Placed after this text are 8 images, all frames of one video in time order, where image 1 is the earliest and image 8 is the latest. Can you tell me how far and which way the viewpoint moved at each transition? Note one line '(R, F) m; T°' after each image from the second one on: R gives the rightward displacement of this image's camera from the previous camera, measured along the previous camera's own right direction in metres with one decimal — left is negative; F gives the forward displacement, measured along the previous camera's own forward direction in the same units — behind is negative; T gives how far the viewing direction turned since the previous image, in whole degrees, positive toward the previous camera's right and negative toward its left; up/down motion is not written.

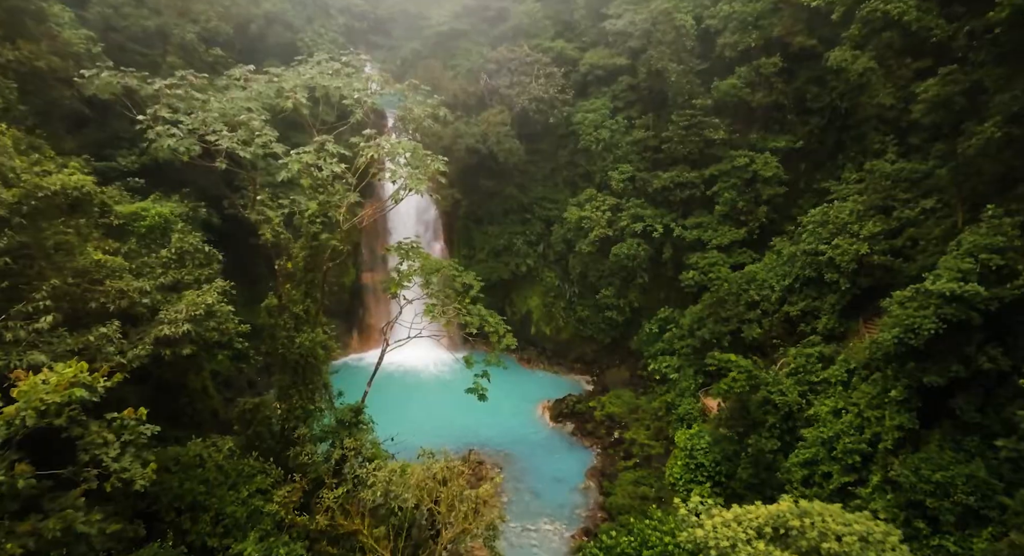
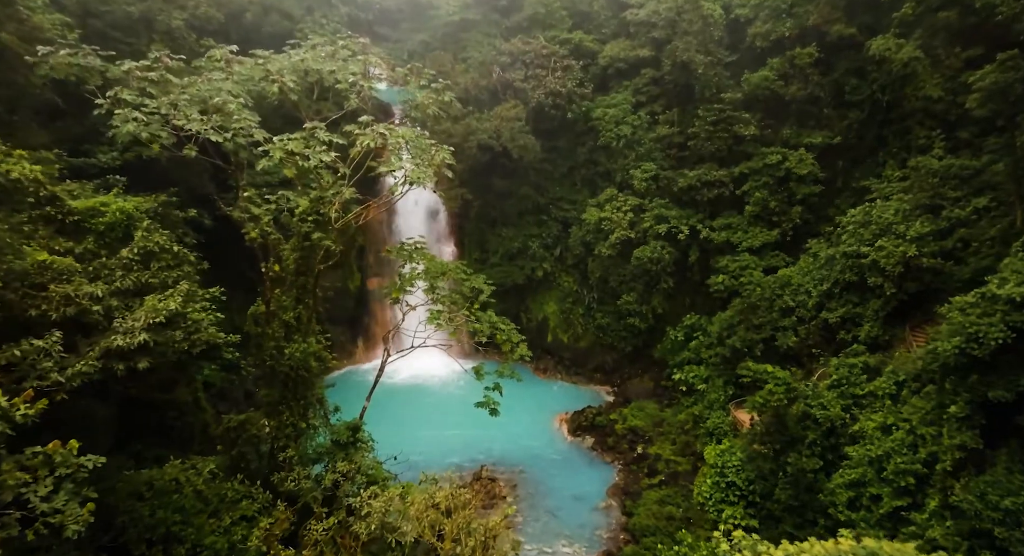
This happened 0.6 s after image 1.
(+0.1, +0.8) m; -2°
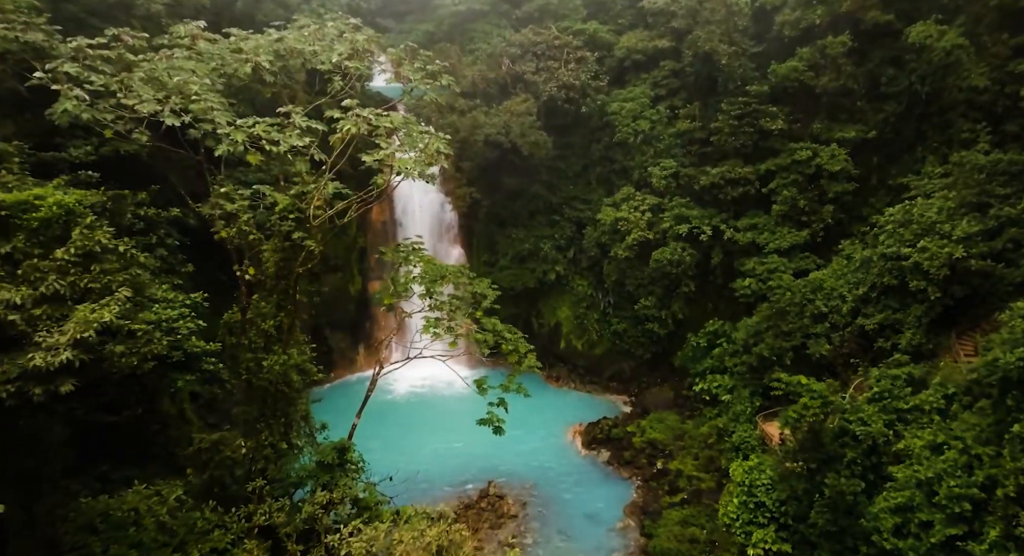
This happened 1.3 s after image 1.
(+0.1, +0.7) m; -1°
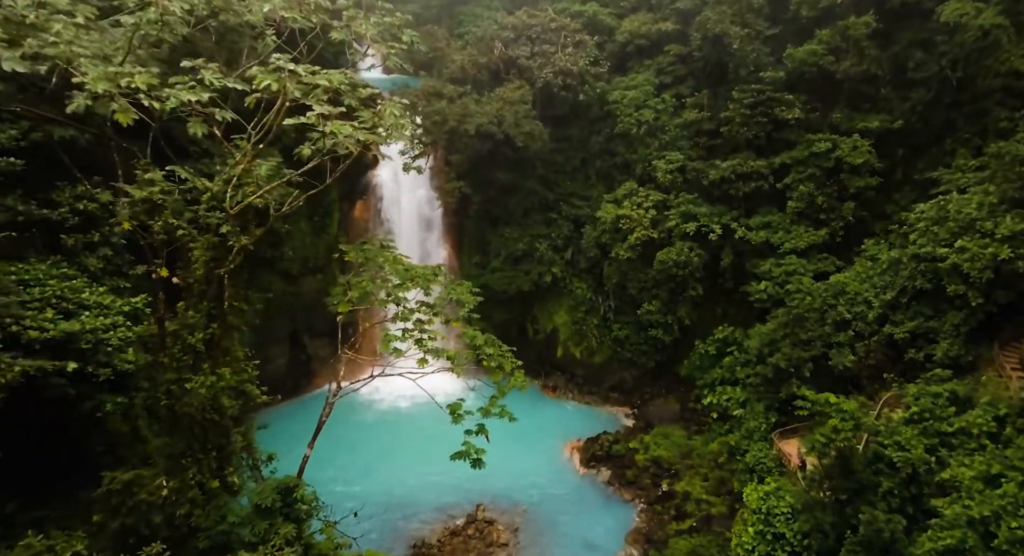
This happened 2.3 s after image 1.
(+0.2, +1.1) m; 0°
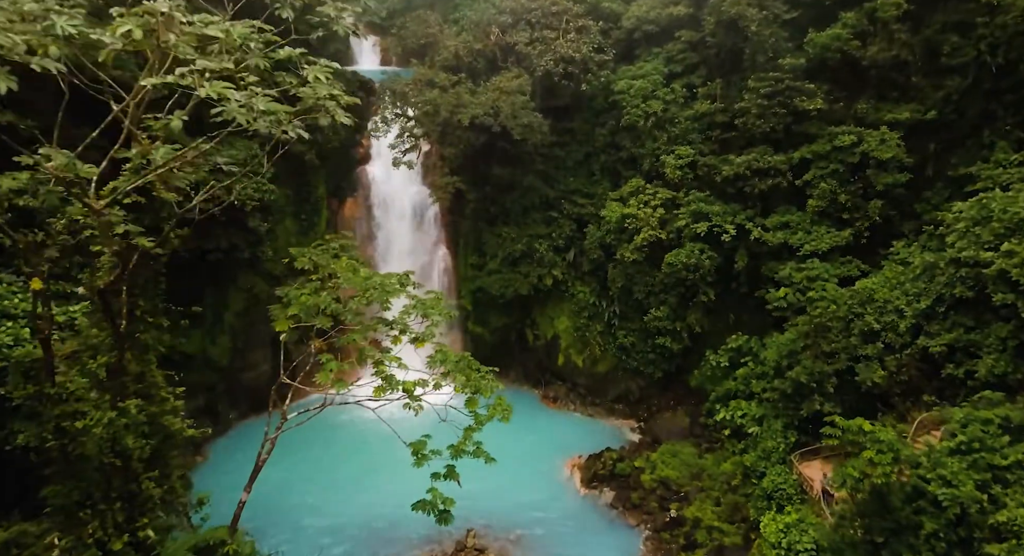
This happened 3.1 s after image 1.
(+0.2, +0.9) m; -1°
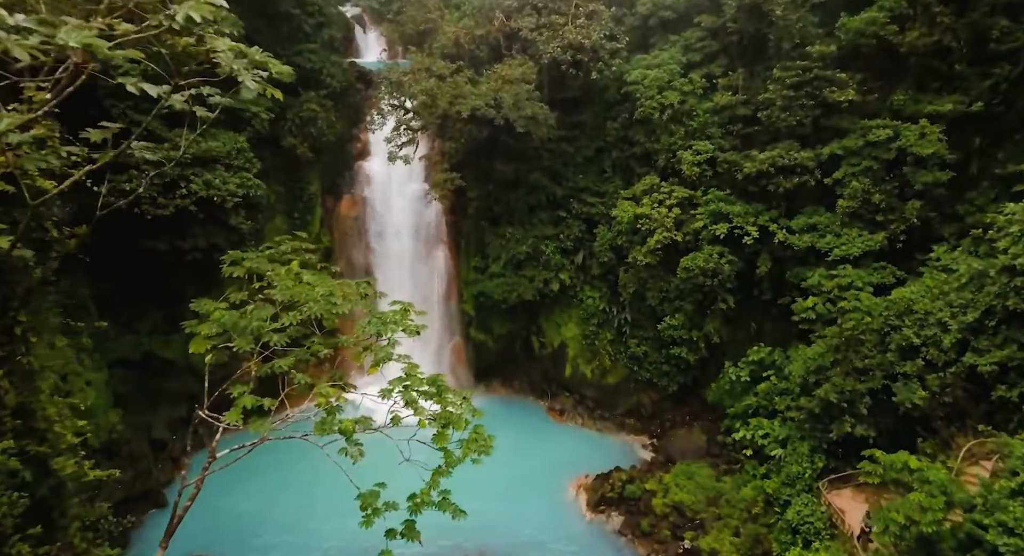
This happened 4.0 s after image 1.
(+0.2, +0.8) m; -1°
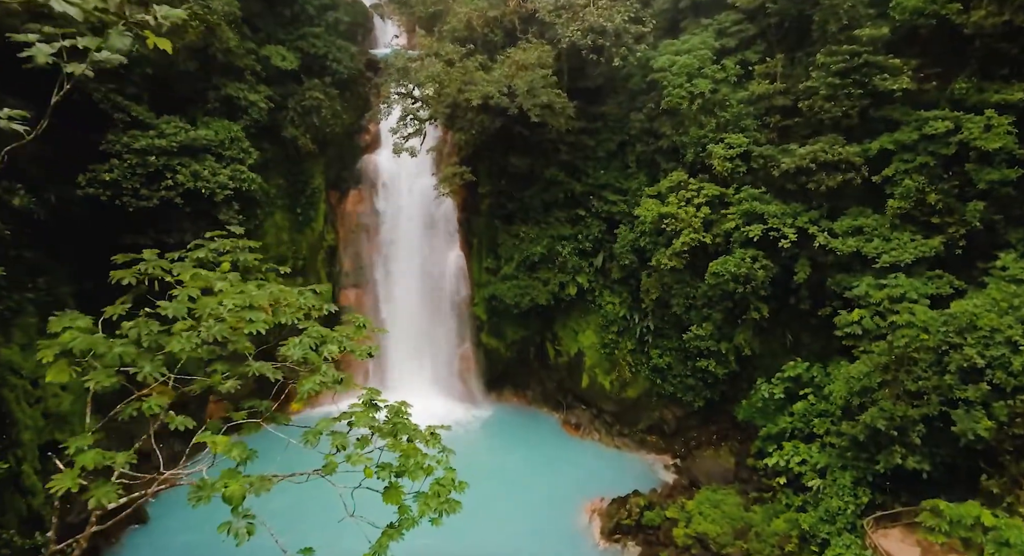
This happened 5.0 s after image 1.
(+0.3, +0.8) m; -3°
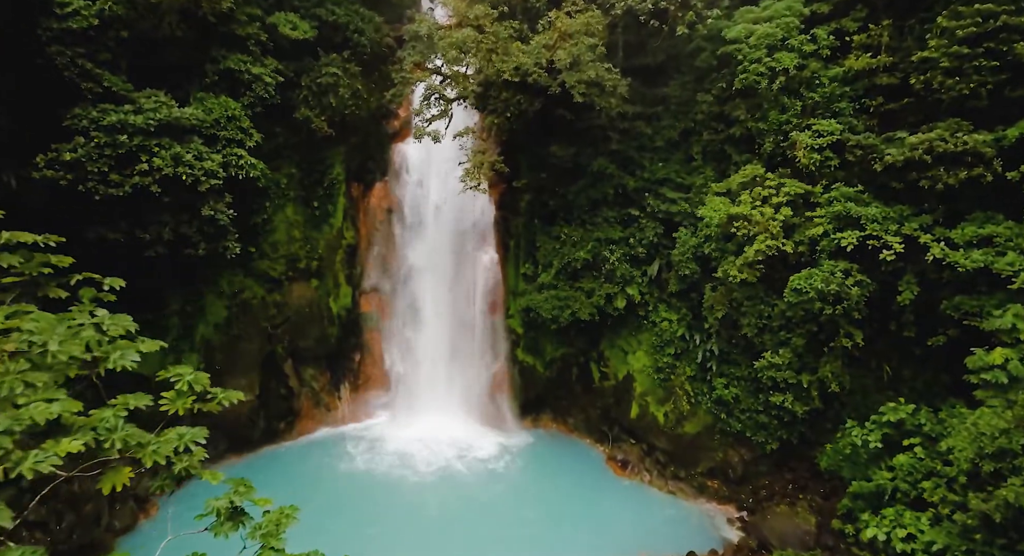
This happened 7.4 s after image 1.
(+0.3, +1.5) m; -5°
